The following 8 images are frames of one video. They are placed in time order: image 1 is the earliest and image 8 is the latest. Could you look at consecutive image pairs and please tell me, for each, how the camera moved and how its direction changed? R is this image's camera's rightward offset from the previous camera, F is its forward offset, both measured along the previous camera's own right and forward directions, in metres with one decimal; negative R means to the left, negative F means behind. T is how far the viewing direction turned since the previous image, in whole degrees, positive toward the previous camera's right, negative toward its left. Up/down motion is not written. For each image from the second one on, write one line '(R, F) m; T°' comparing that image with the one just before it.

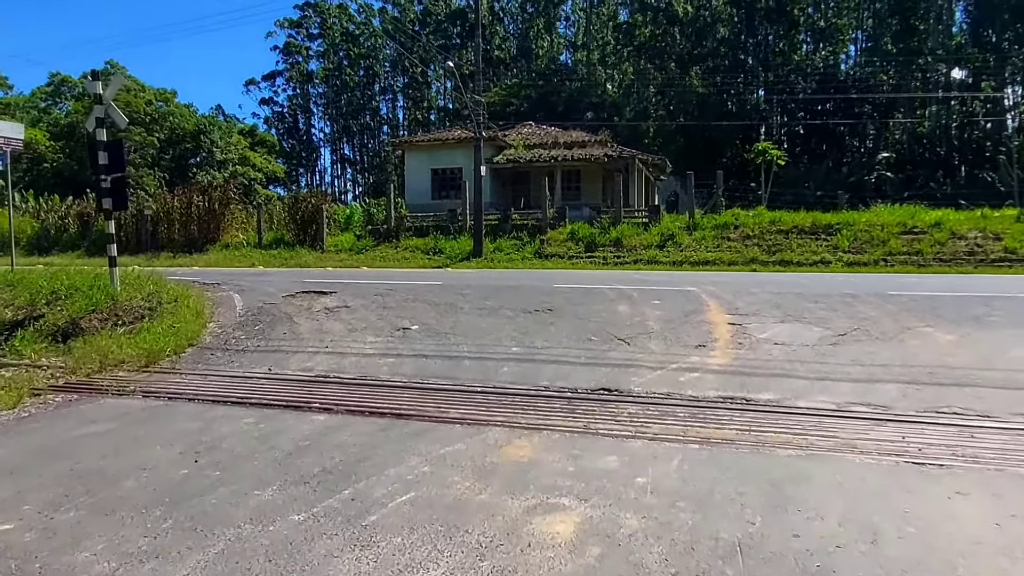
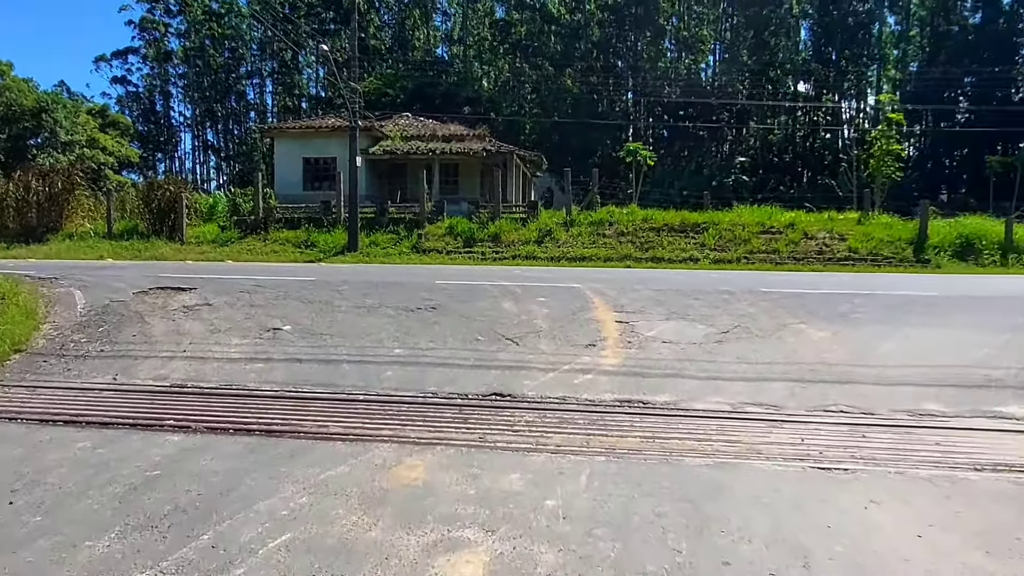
(-0.1, +0.4) m; +10°
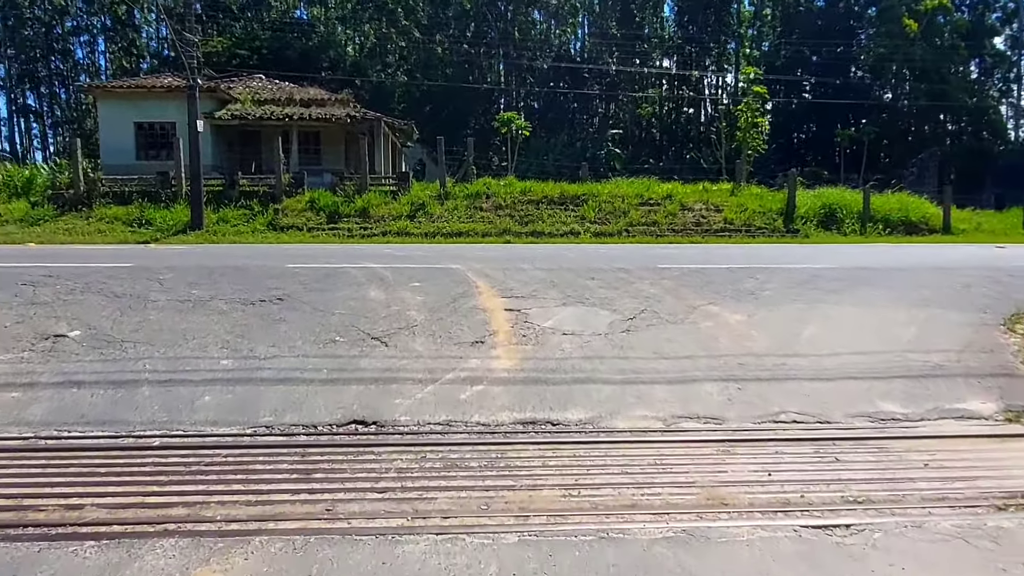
(+0.1, +1.4) m; +10°
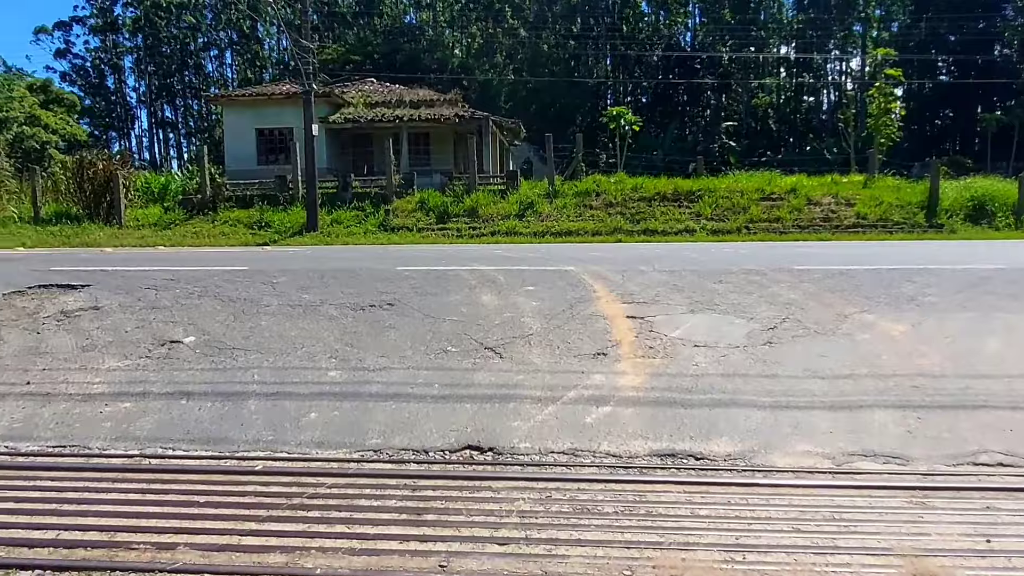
(-0.2, +0.5) m; -8°
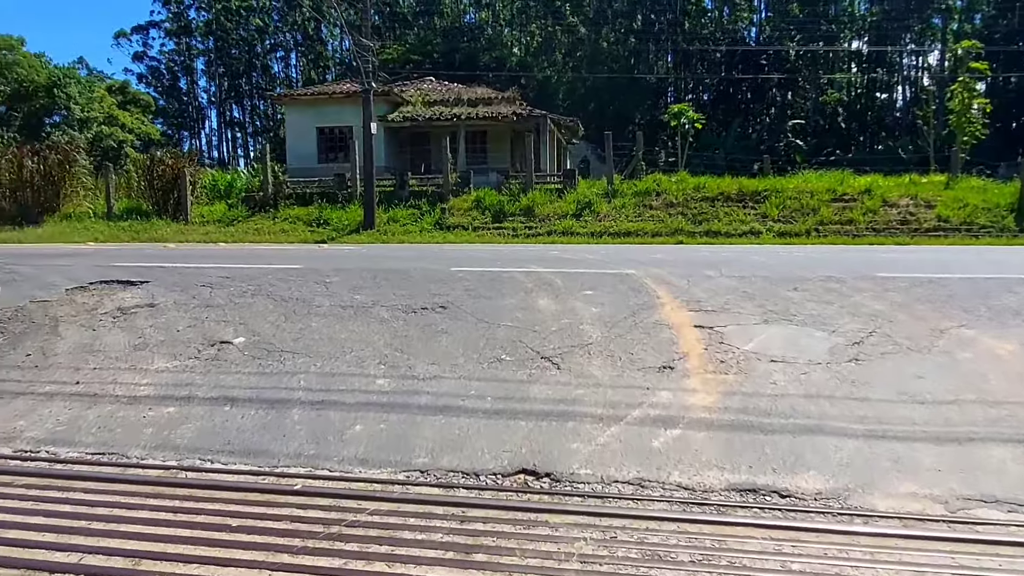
(0.0, +0.3) m; -4°
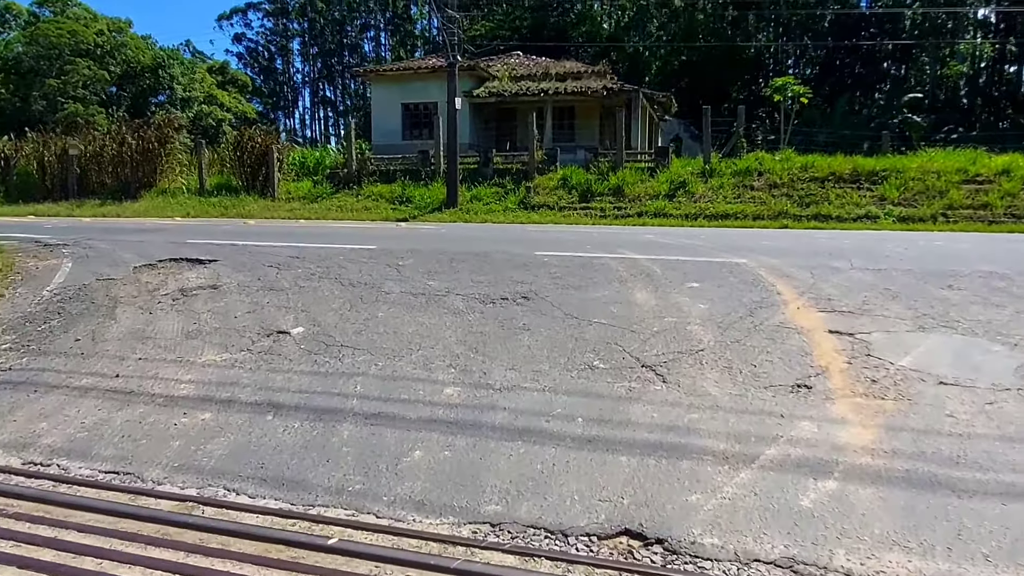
(-0.1, +0.8) m; -7°
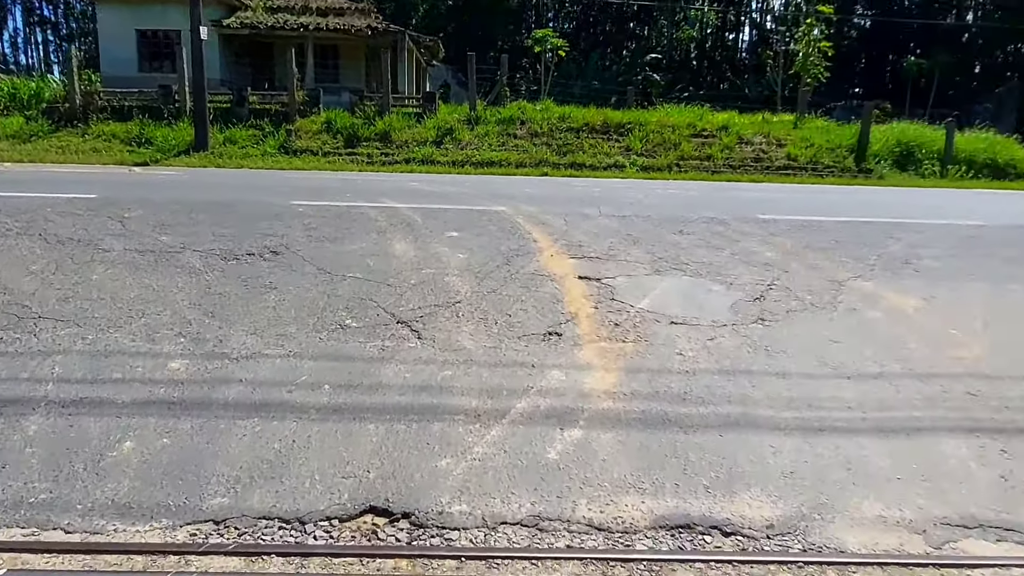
(+0.2, +0.2) m; +18°
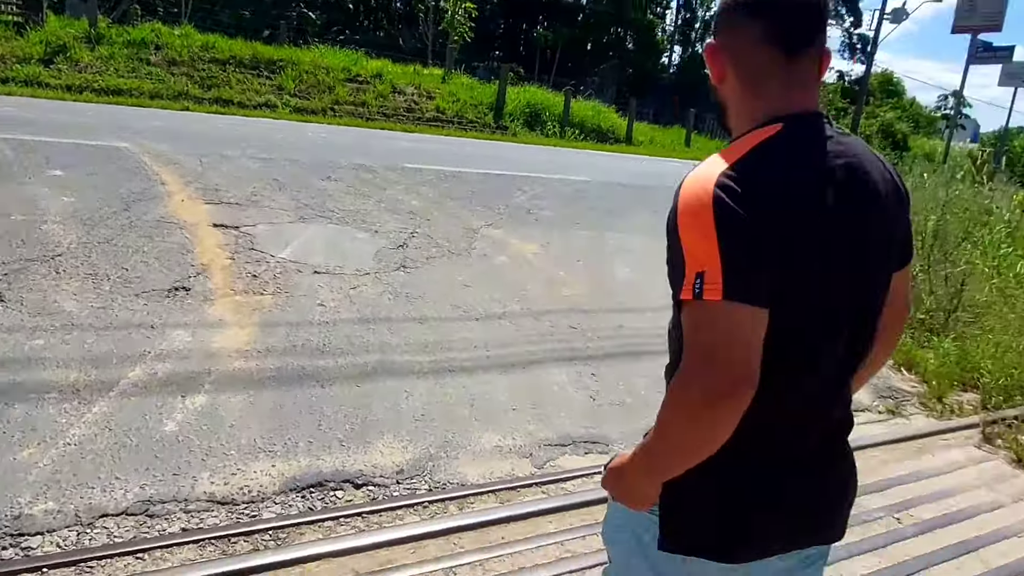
(+0.1, 0.0) m; +26°
